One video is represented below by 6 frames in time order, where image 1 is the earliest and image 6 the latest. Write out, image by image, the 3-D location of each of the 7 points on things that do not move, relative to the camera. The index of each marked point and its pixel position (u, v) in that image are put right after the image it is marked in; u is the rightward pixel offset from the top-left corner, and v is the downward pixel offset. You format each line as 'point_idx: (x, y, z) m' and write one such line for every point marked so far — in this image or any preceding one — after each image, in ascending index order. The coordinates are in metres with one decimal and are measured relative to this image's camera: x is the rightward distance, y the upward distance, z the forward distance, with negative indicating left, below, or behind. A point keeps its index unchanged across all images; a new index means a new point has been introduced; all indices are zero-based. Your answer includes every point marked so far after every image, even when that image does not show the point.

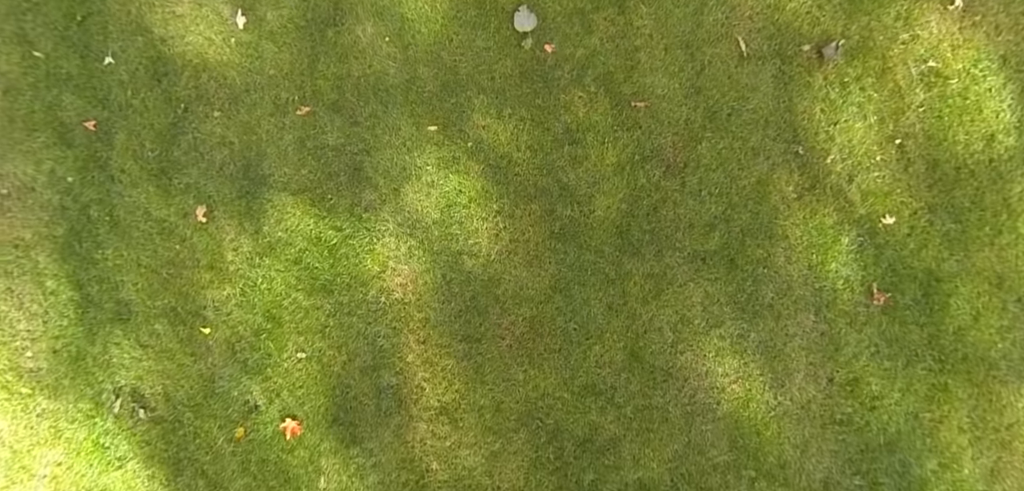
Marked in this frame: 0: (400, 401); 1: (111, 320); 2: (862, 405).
0: (-0.3, -0.5, +1.7) m
1: (-1.3, -0.2, +1.8) m
2: (+1.1, -0.5, +1.6) m
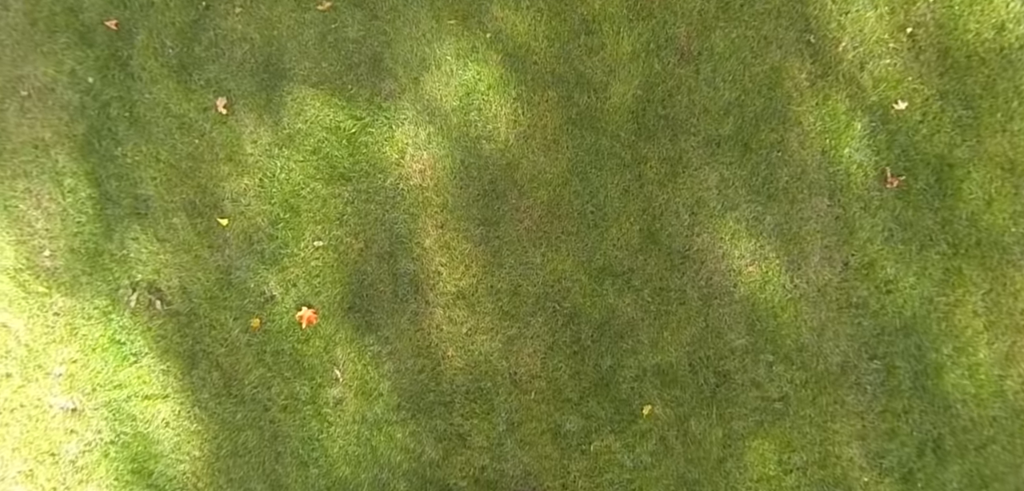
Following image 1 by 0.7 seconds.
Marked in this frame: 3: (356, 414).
0: (-0.3, -0.1, +1.7) m
1: (-1.3, +0.1, +1.8) m
2: (+1.1, -0.1, +1.6) m
3: (-0.5, -0.5, +1.7) m
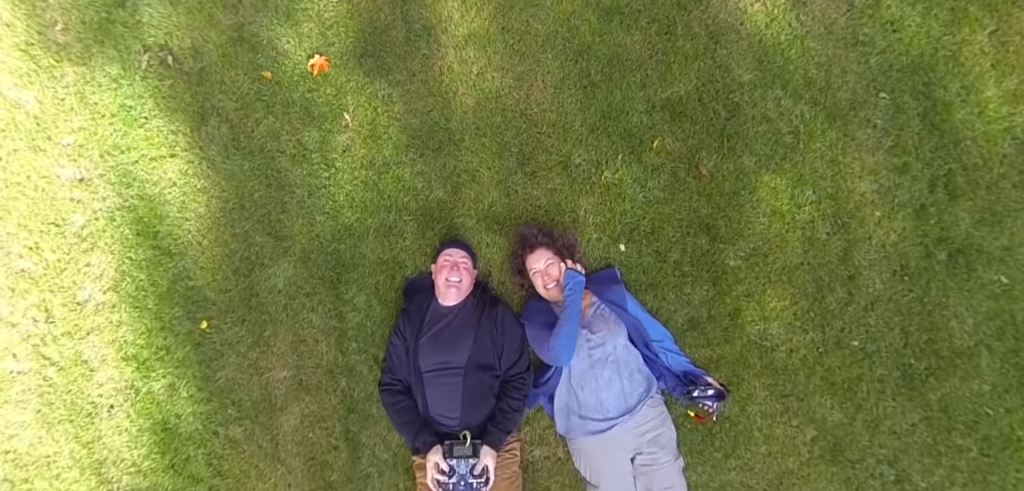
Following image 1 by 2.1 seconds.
0: (-0.3, +0.7, +1.7) m
1: (-1.3, +0.9, +1.8) m
2: (+1.1, +0.7, +1.6) m
3: (-0.5, +0.3, +1.7) m
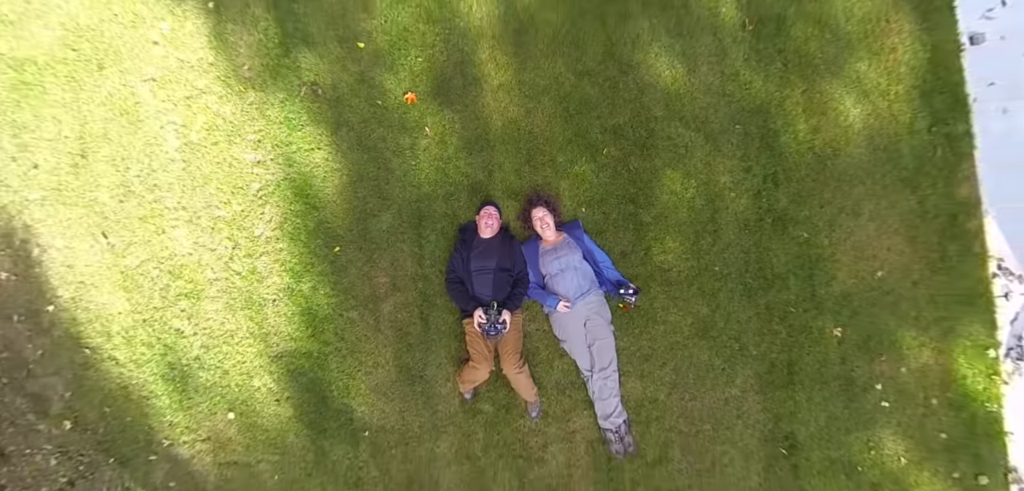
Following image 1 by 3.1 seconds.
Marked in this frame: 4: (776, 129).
0: (-0.2, +0.9, +2.8) m
1: (-1.2, +1.1, +3.0) m
2: (+1.2, +0.8, +2.8) m
3: (-0.4, +0.5, +2.8) m
4: (+1.4, +0.6, +2.8) m
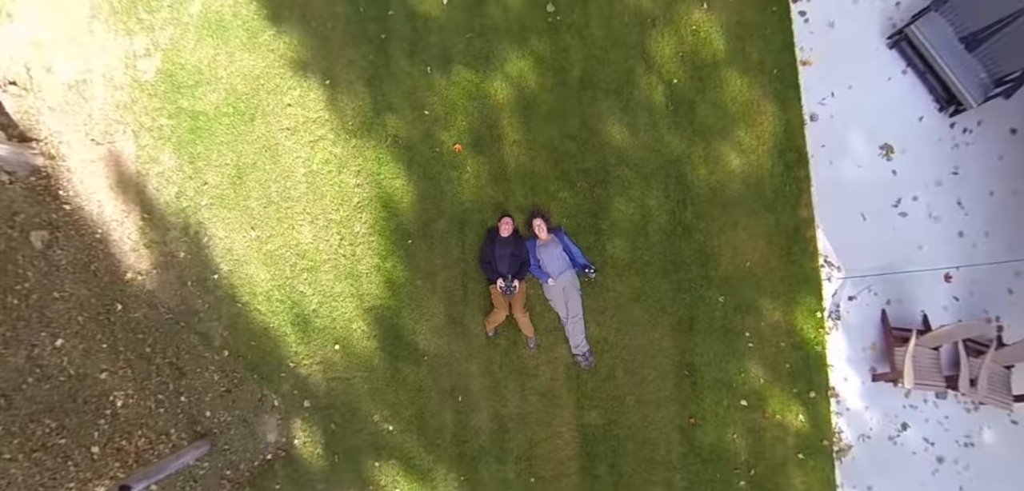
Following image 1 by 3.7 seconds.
0: (-0.1, +0.9, +4.5) m
1: (-1.1, +1.2, +4.6) m
2: (+1.3, +0.8, +4.5) m
3: (-0.3, +0.5, +4.5) m
4: (+1.5, +0.6, +4.4) m
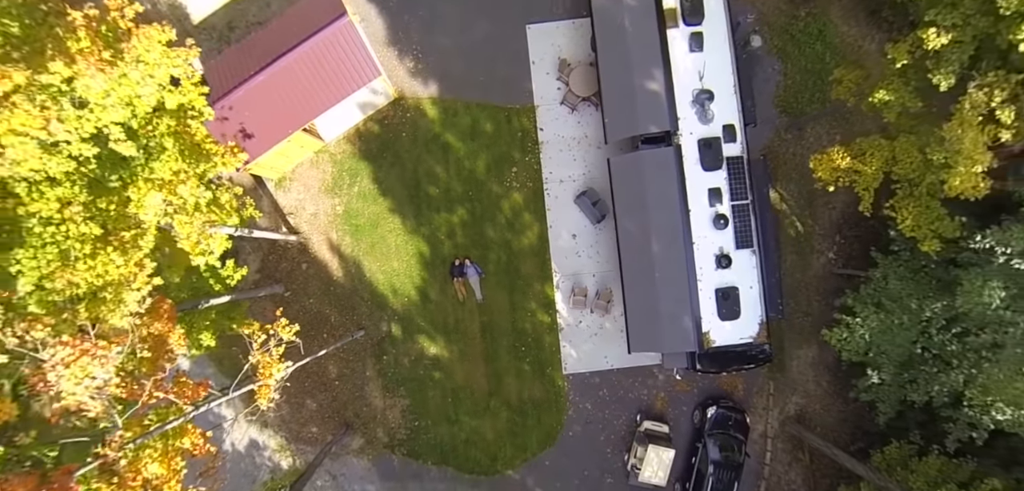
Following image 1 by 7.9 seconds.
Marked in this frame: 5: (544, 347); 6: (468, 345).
0: (-1.6, +0.3, +14.7) m
1: (-2.6, +0.6, +14.8) m
2: (-0.2, +0.3, +14.7) m
3: (-1.8, -0.1, +14.7) m
4: (0.0, 0.0, +14.7) m
5: (+0.9, -2.8, +14.8) m
6: (-1.2, -2.8, +14.8) m
